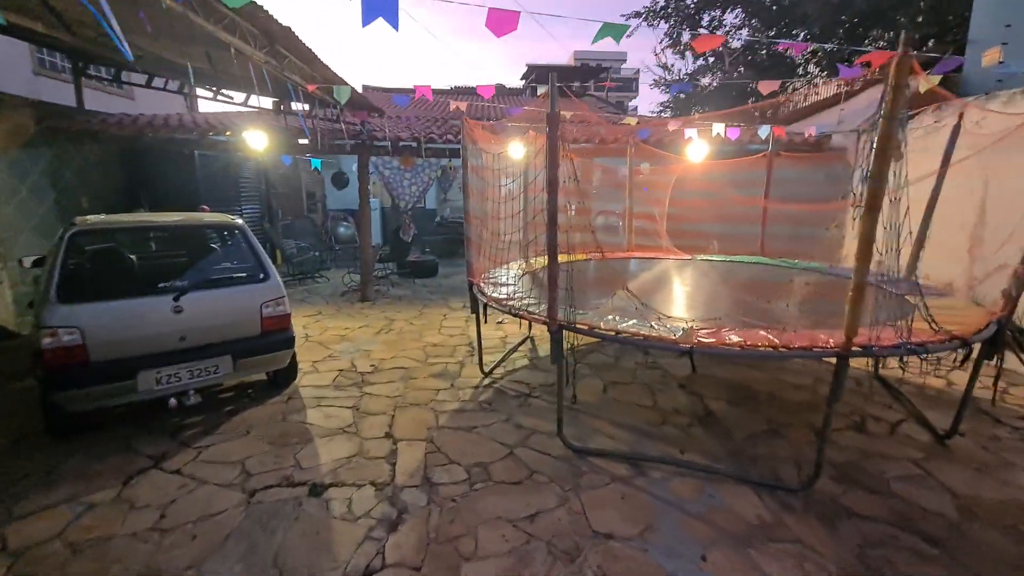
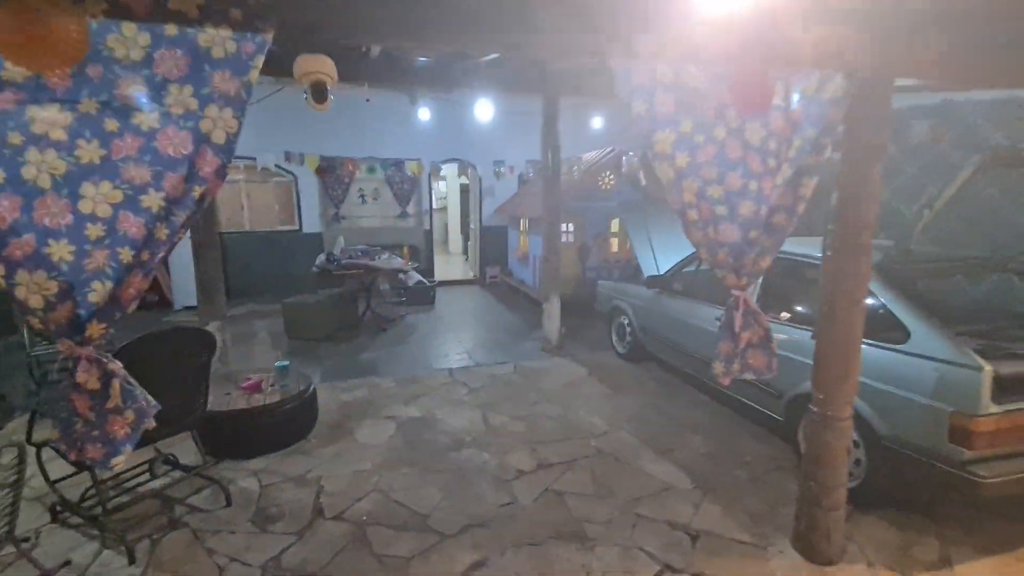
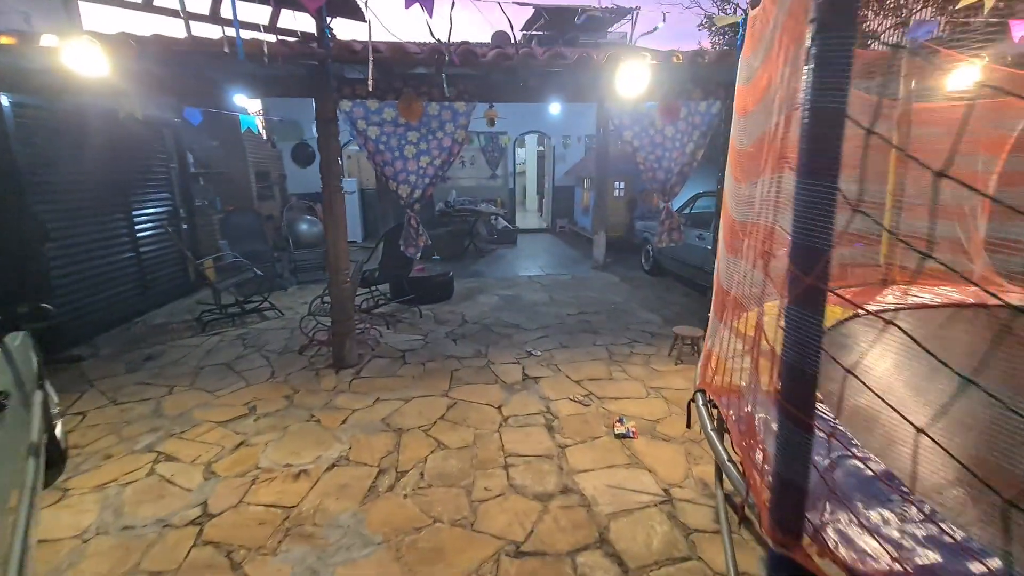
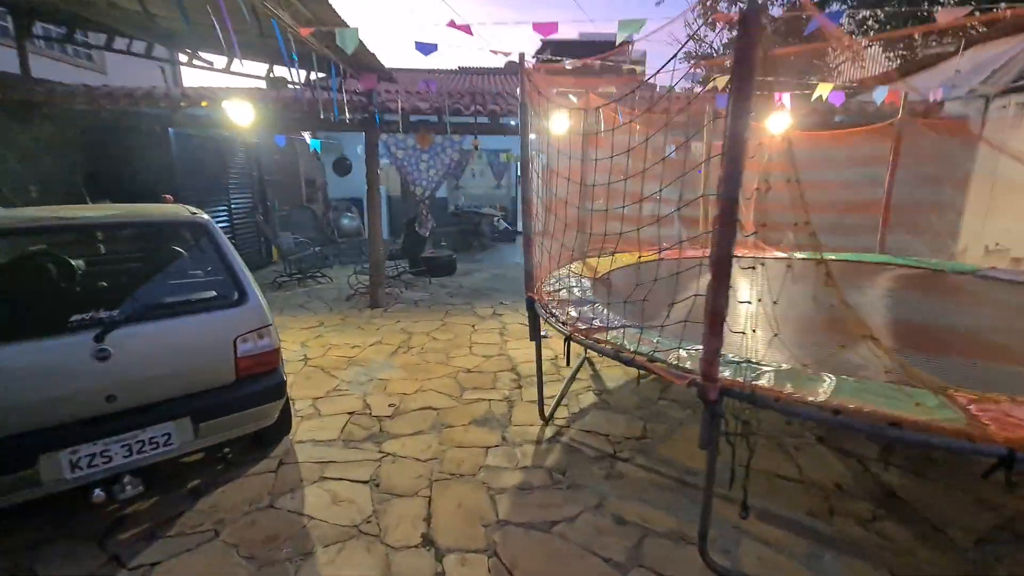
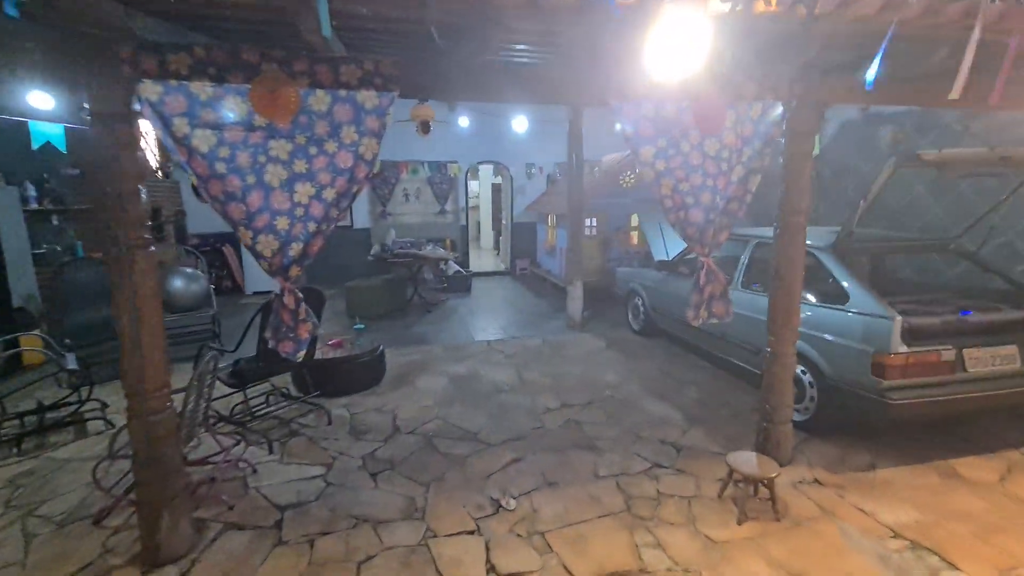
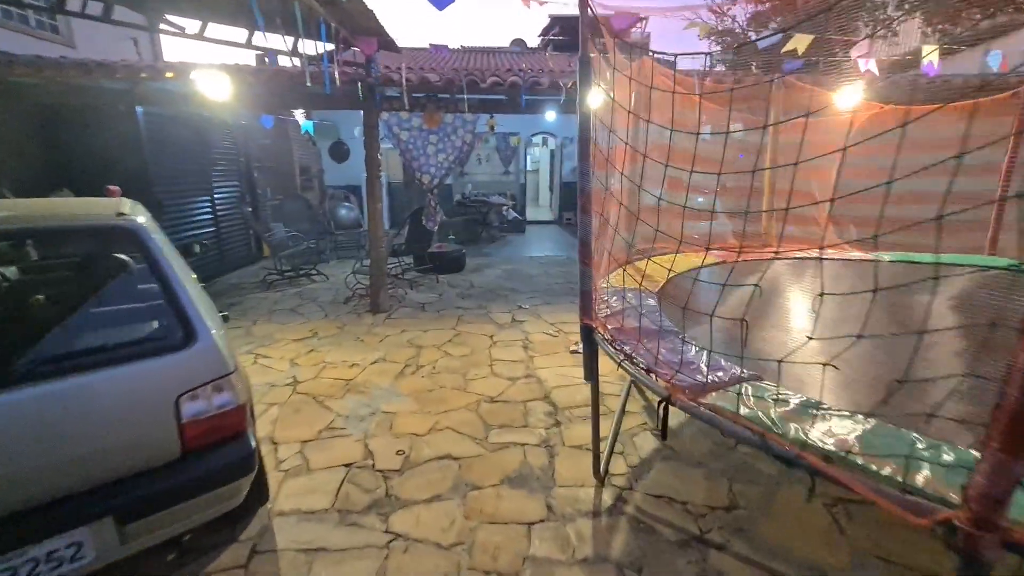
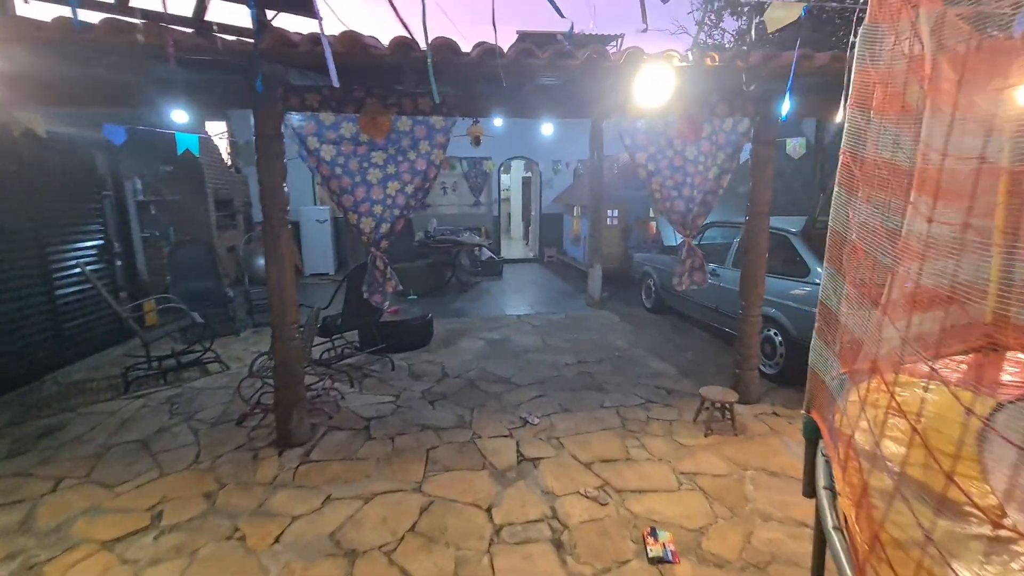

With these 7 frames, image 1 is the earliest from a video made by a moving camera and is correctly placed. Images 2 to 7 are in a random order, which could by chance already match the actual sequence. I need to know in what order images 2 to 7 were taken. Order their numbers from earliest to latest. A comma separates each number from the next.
4, 6, 3, 7, 5, 2
